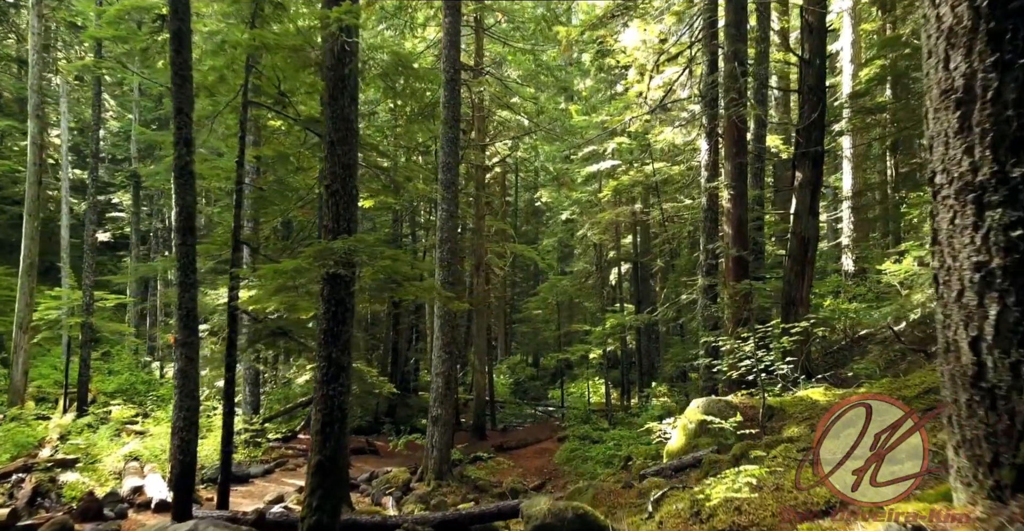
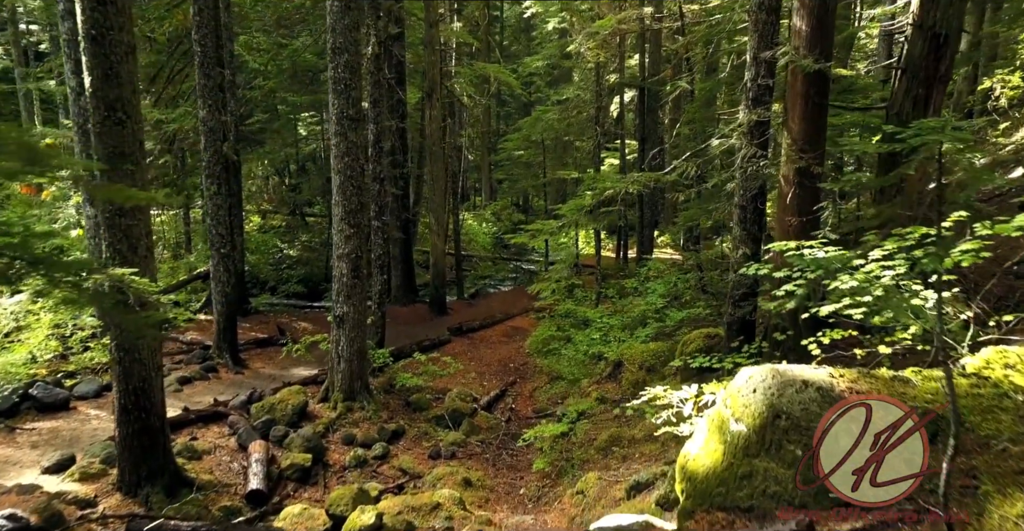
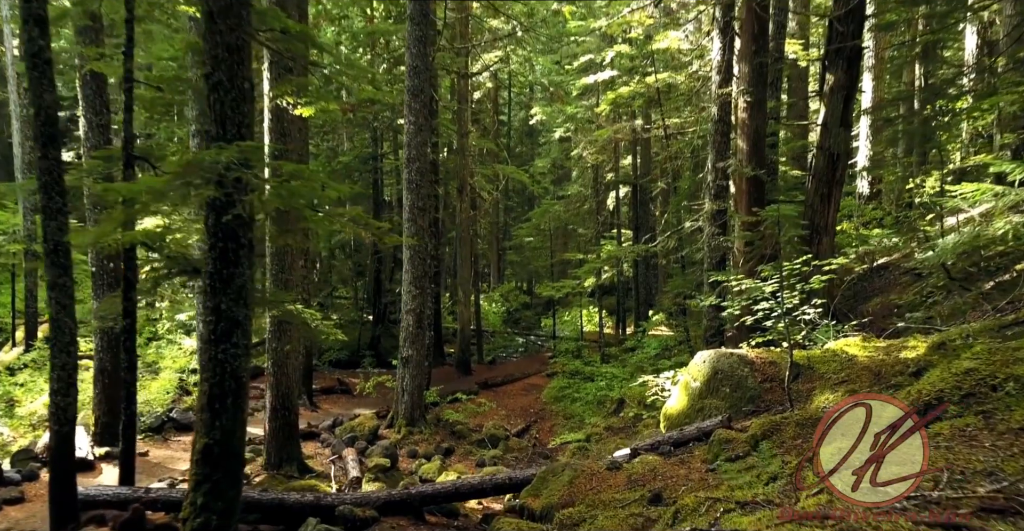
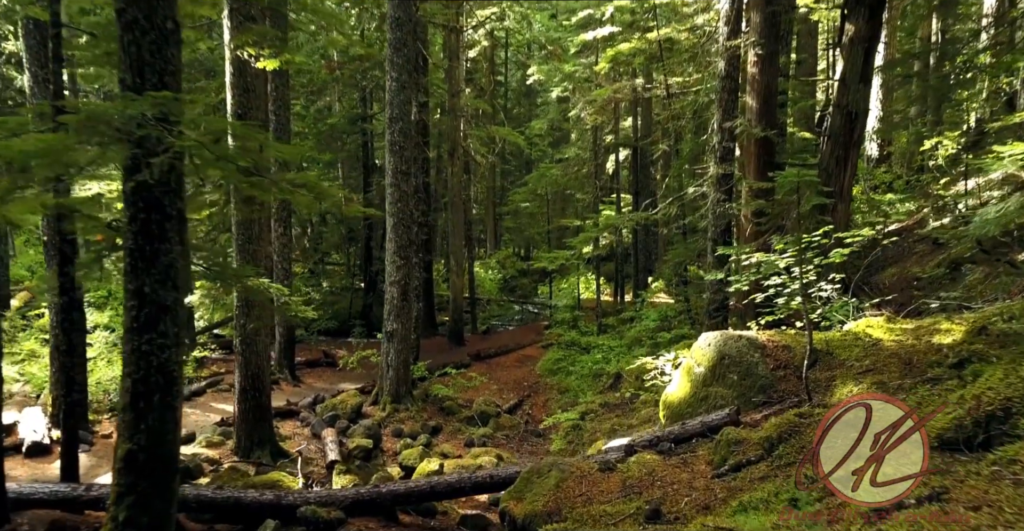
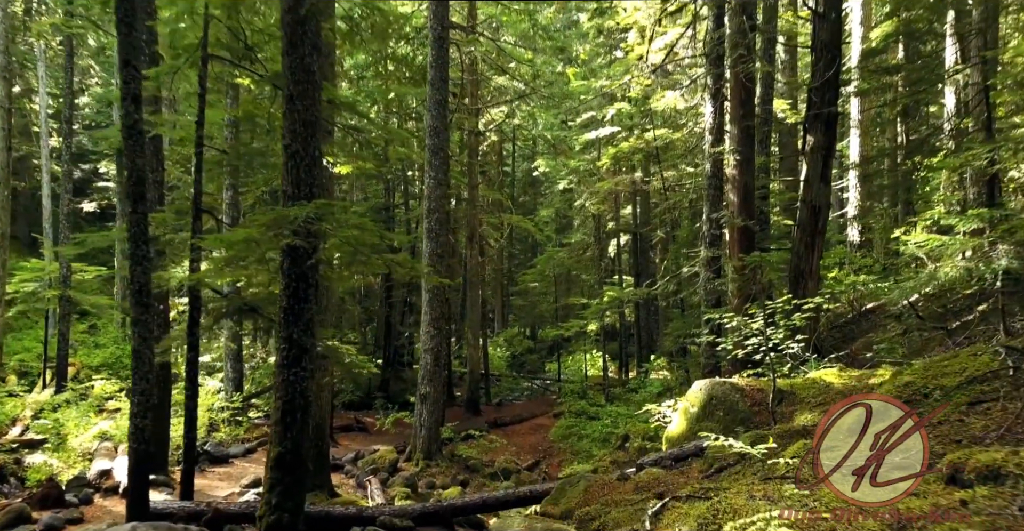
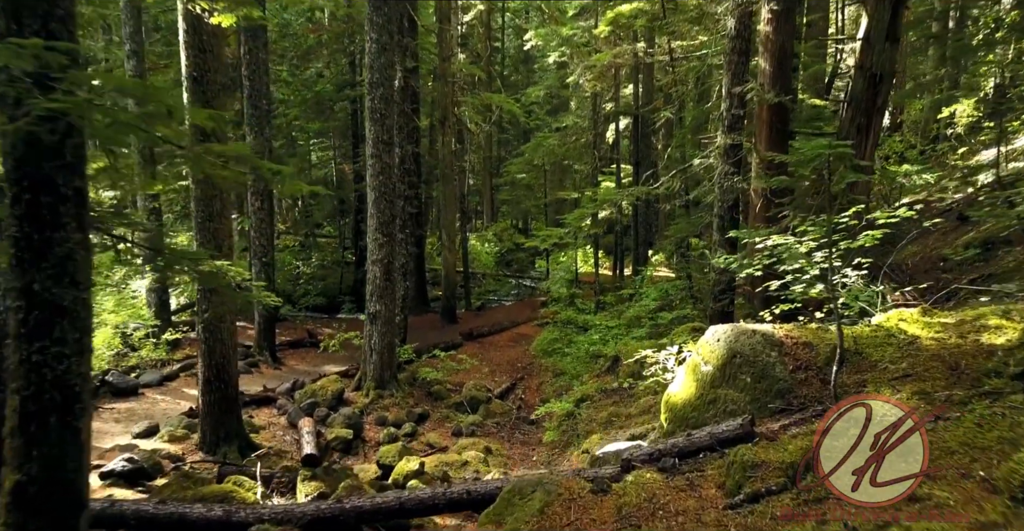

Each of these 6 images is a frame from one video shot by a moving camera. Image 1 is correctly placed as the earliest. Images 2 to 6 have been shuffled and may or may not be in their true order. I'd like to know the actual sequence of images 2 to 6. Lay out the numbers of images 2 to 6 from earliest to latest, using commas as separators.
5, 3, 4, 6, 2
